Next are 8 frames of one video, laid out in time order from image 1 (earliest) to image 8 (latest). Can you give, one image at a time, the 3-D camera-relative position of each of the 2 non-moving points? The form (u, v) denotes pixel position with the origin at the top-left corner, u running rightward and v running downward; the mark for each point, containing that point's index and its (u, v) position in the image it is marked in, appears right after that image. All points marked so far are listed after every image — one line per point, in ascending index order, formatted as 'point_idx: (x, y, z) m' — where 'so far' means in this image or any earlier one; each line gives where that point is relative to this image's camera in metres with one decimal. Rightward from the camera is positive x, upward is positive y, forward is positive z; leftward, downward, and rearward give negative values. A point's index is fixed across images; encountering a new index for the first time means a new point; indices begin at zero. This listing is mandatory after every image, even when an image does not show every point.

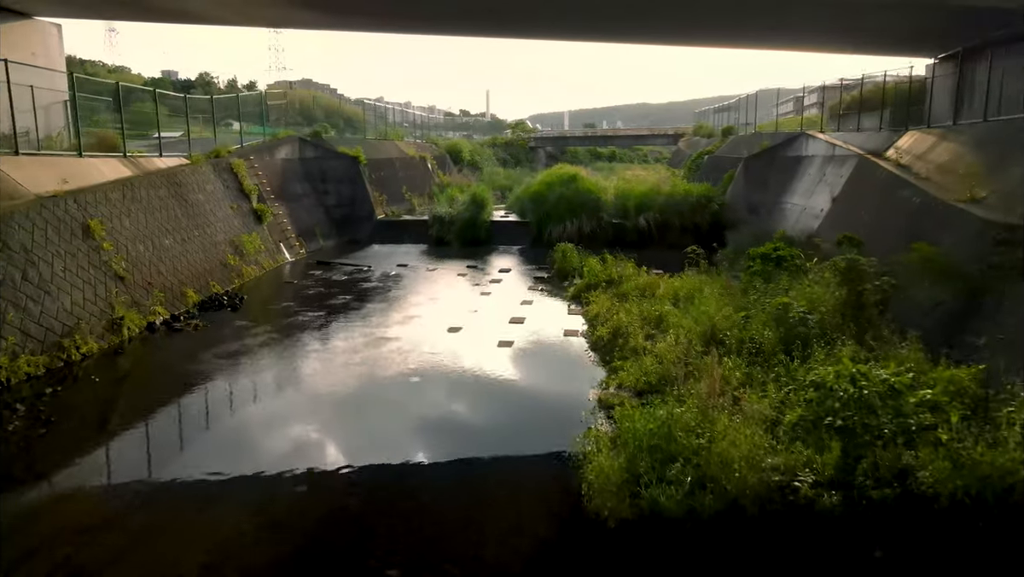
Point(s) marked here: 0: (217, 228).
0: (-6.0, +1.3, +12.1) m
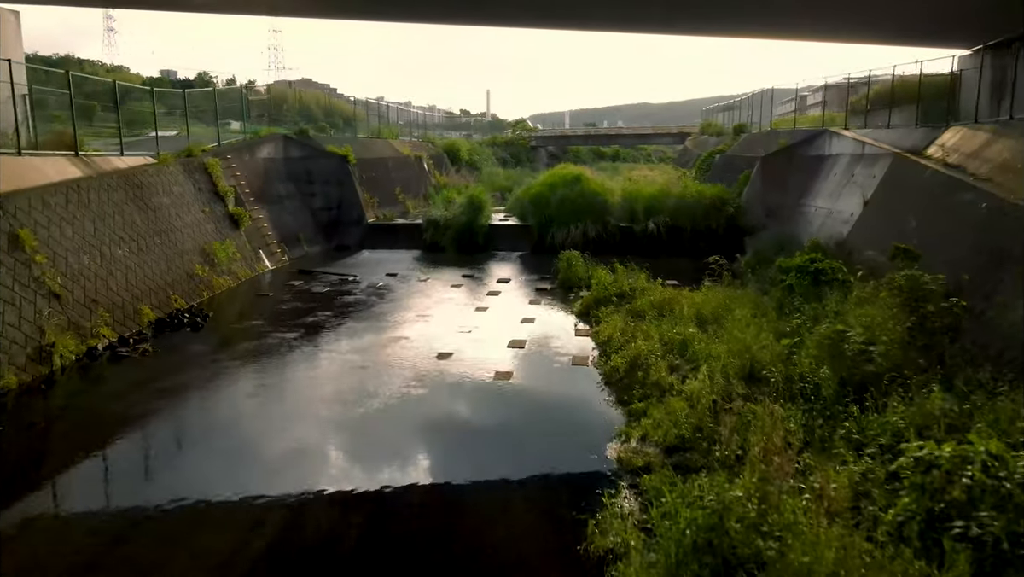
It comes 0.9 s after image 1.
0: (-6.0, +1.0, +10.9) m
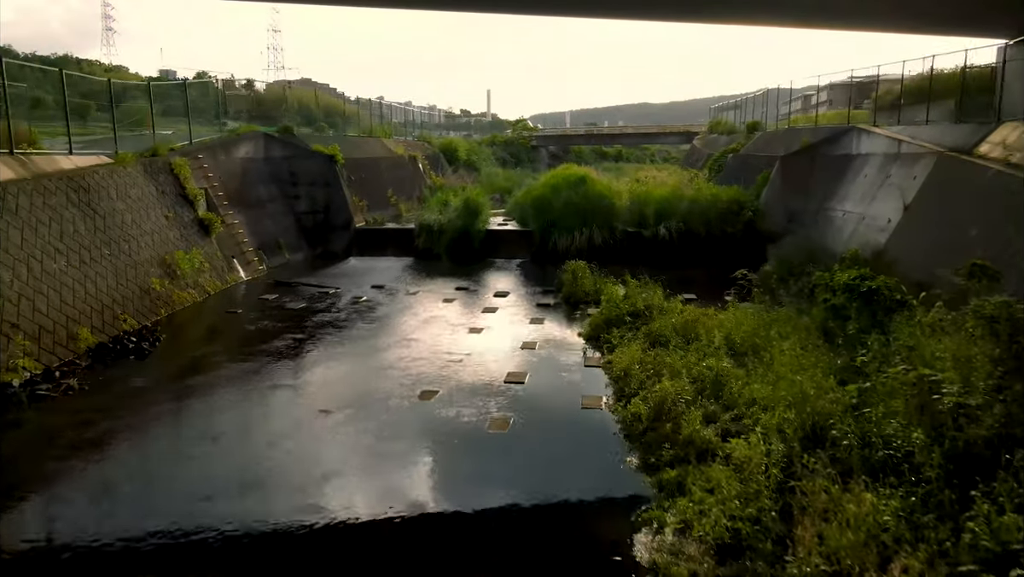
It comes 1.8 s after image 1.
0: (-6.0, +0.8, +9.7) m
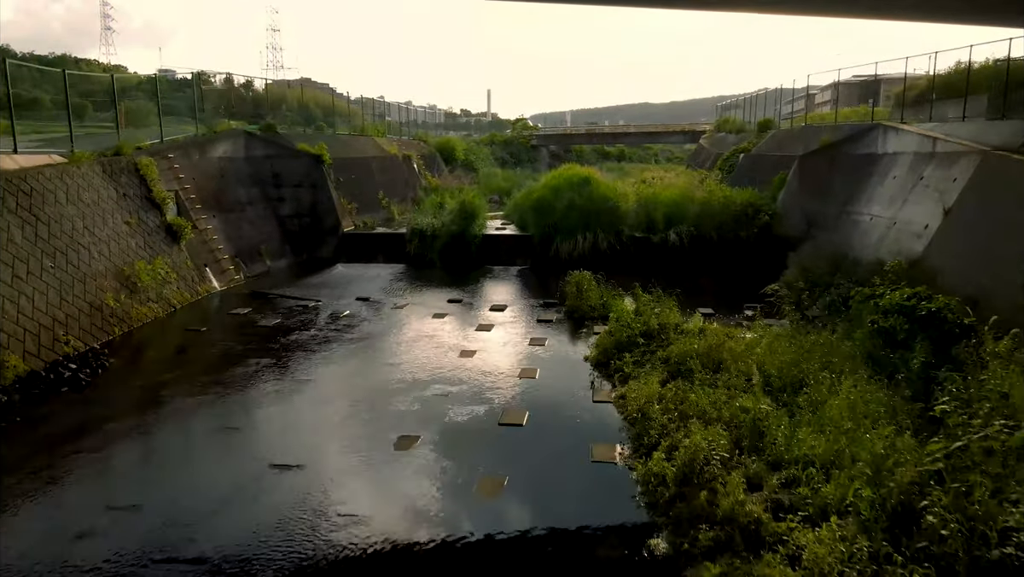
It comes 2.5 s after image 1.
0: (-6.1, +0.5, +8.6) m
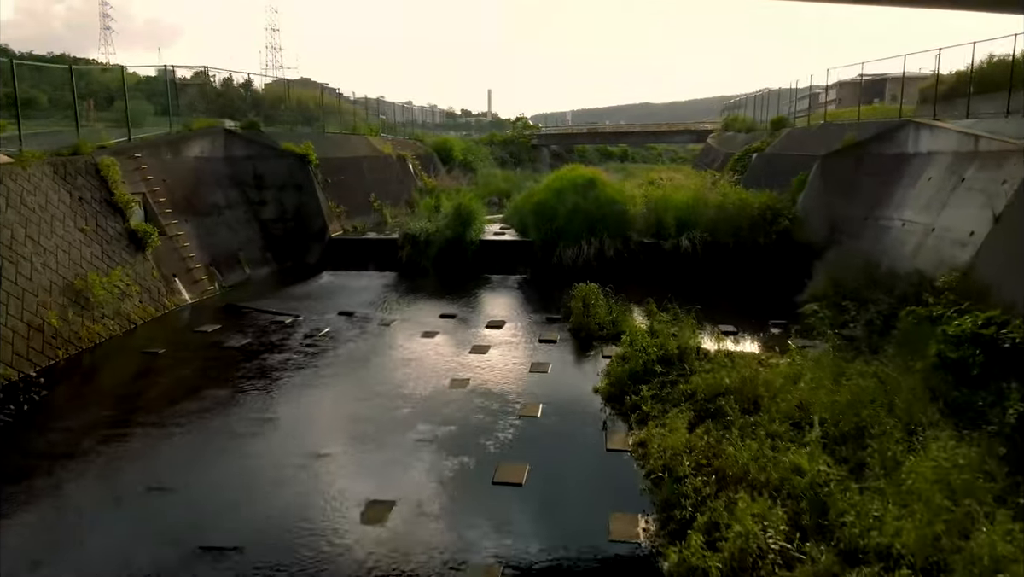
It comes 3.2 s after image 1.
0: (-6.1, +0.3, +7.6) m
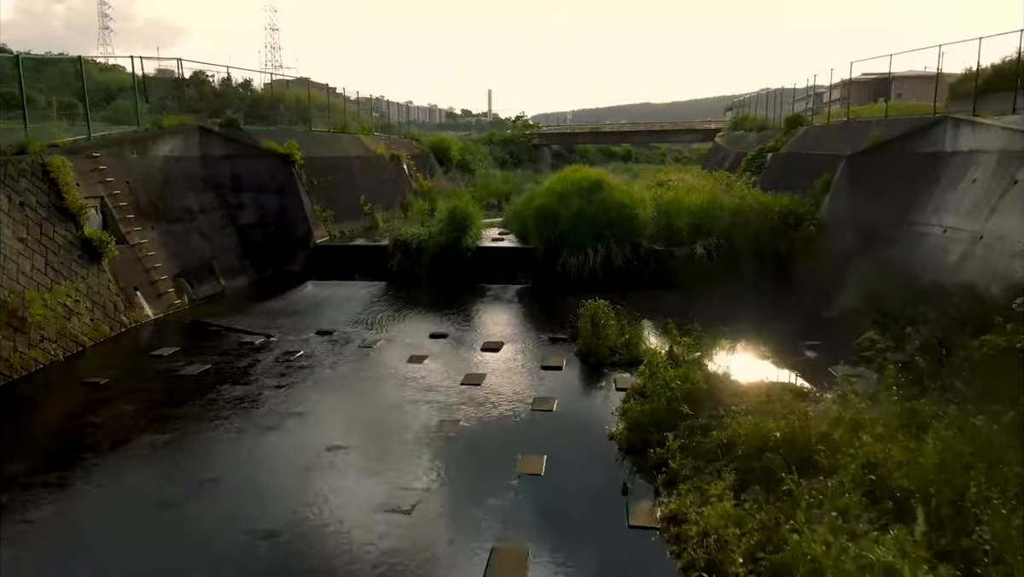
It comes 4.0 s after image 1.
0: (-6.1, +0.1, +6.6) m
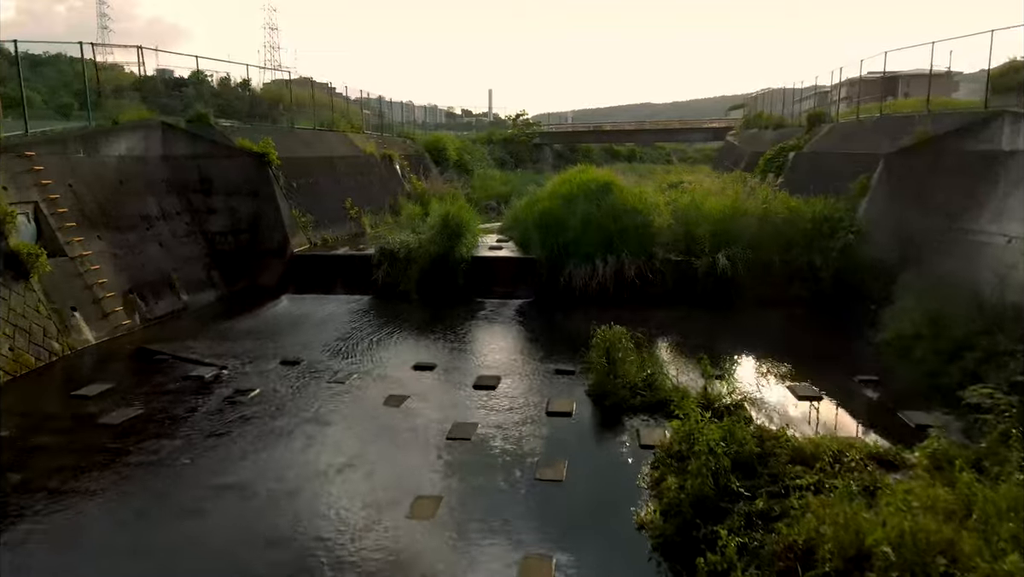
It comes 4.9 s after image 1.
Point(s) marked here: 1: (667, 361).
0: (-6.1, -0.2, +5.3) m
1: (+1.9, -0.8, +7.1) m
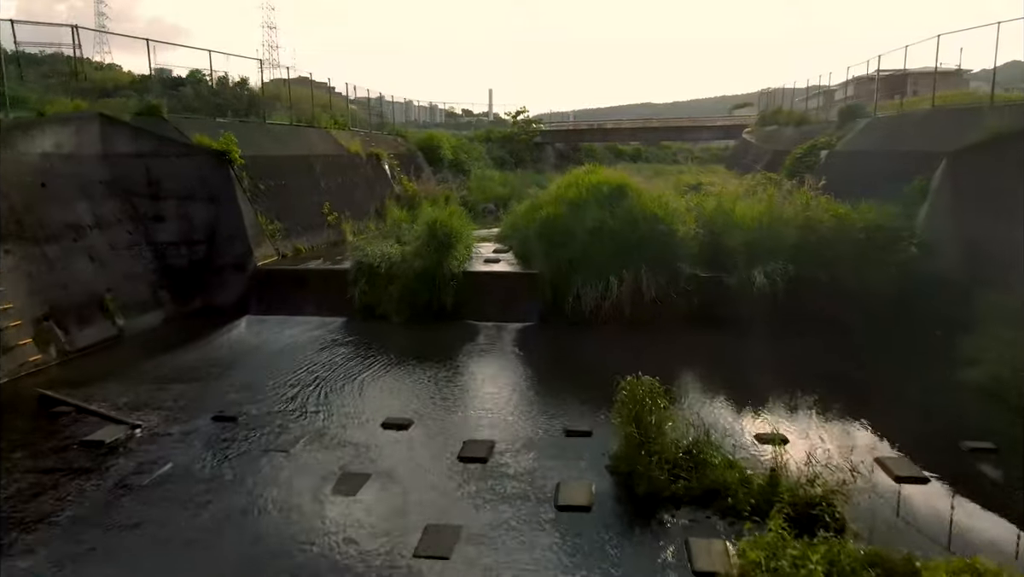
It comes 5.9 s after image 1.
0: (-6.1, -0.5, +3.7) m
1: (+1.8, -1.2, +5.5) m
